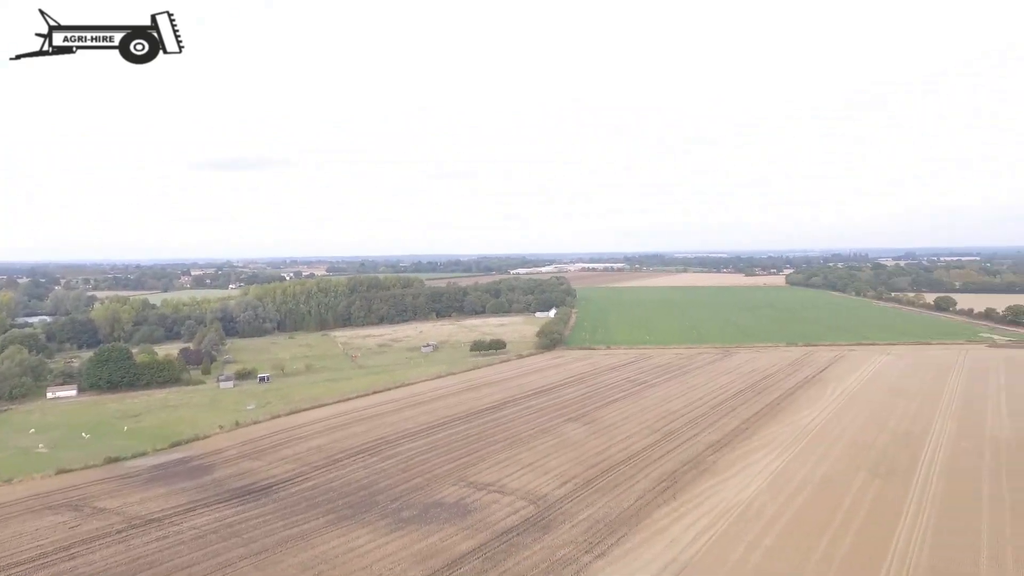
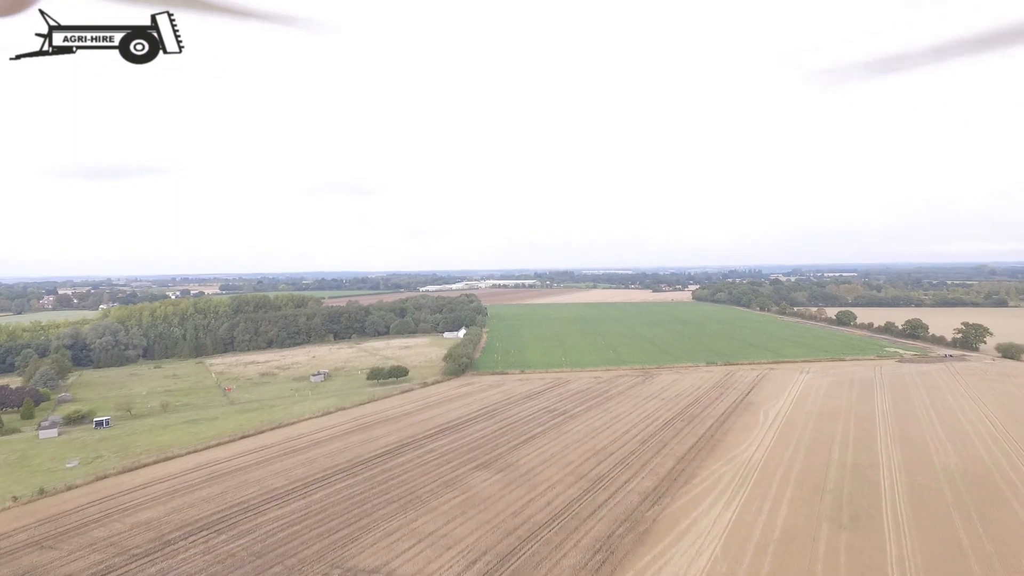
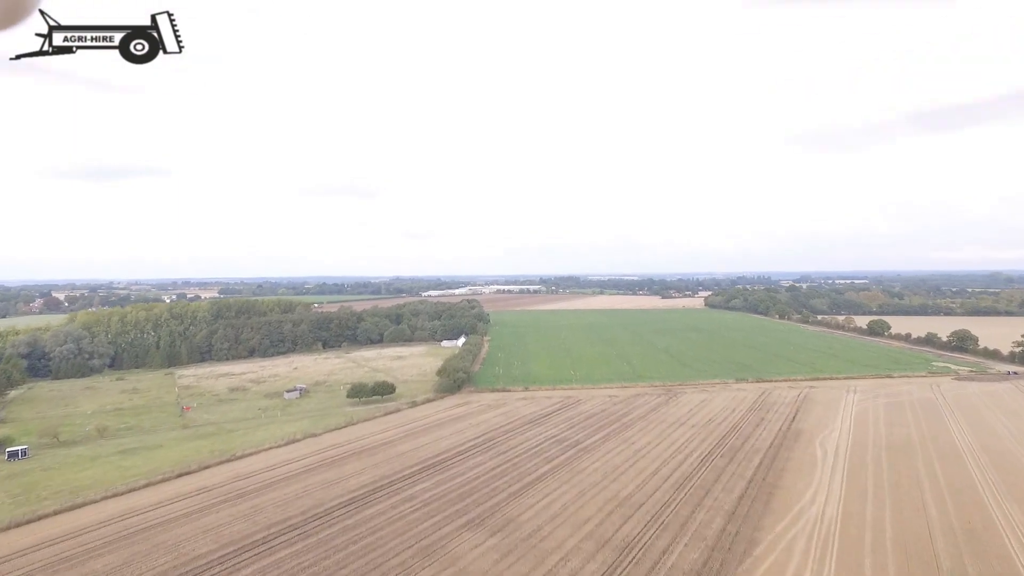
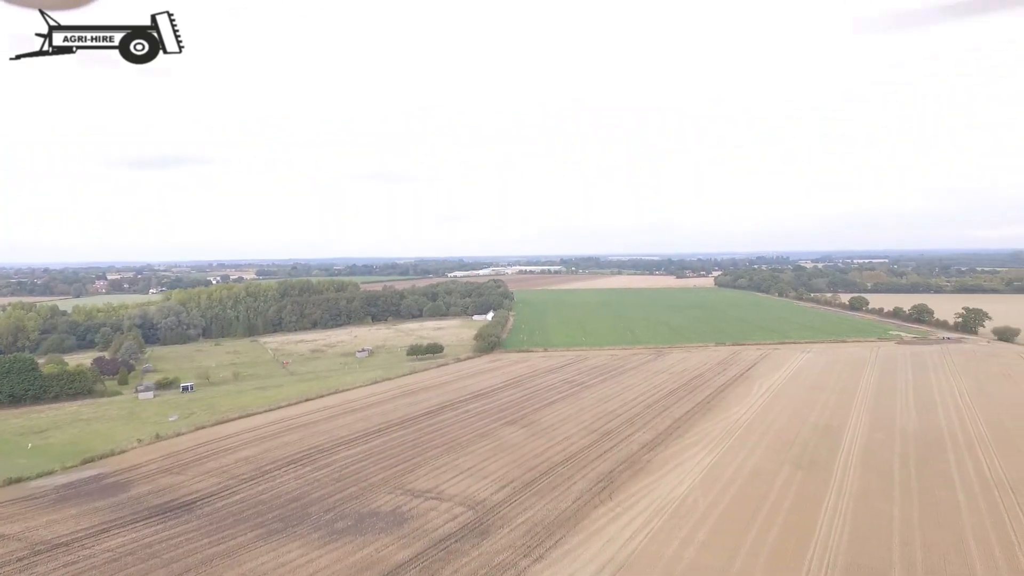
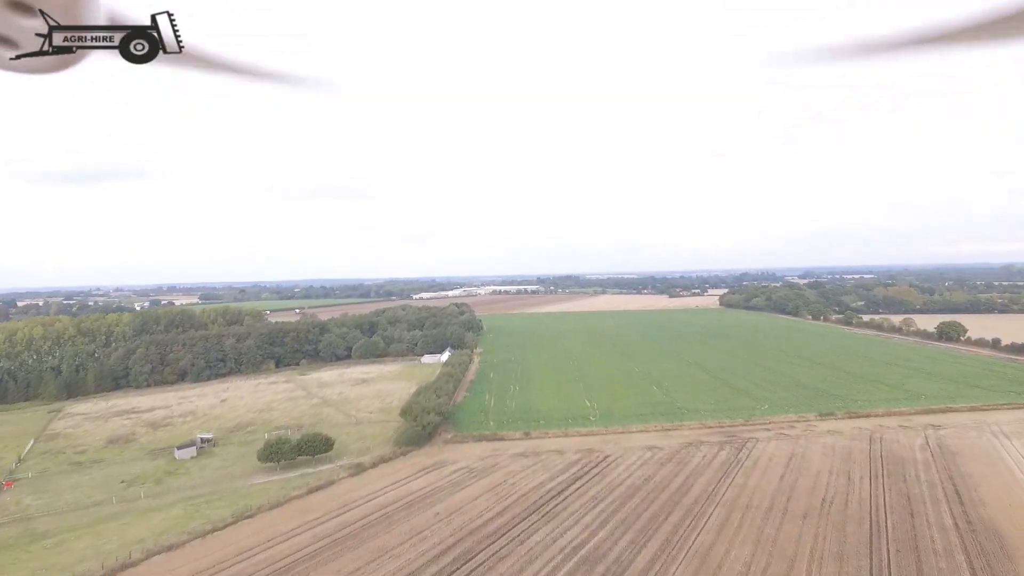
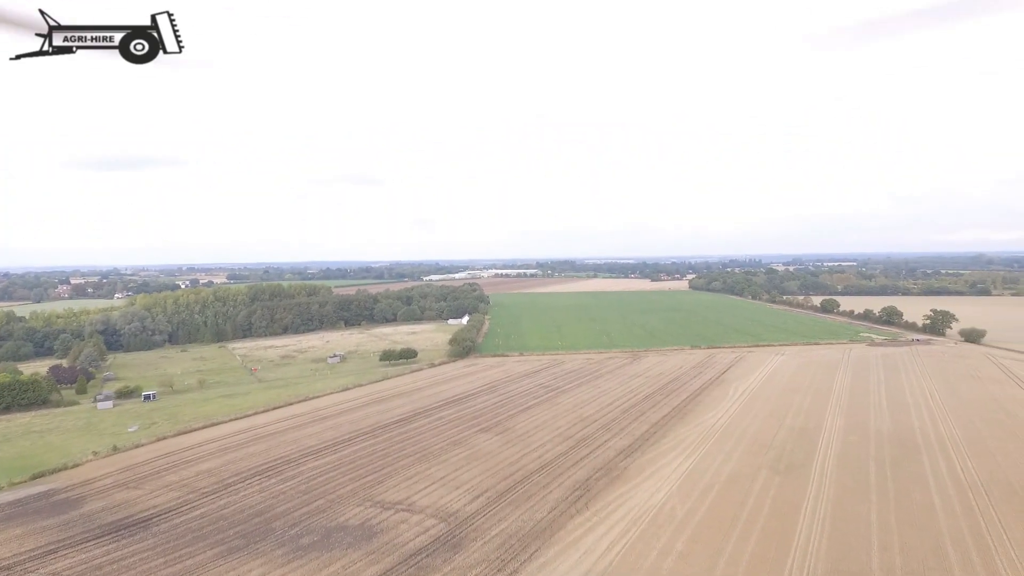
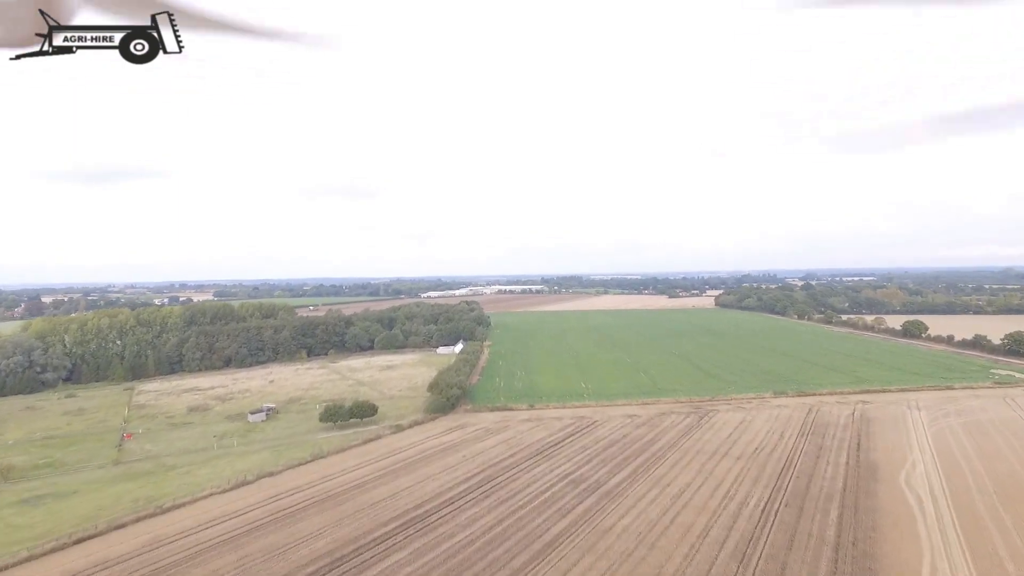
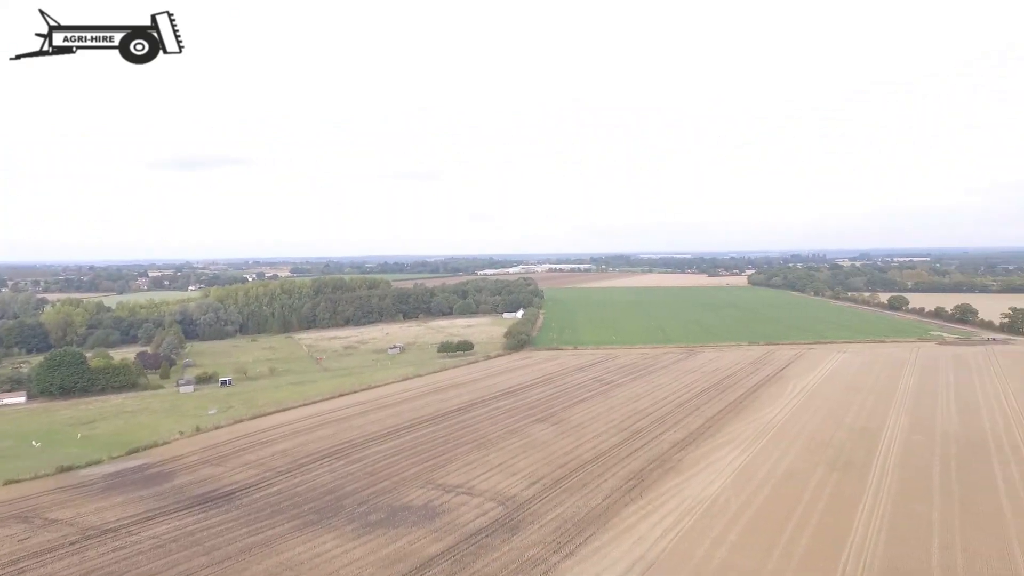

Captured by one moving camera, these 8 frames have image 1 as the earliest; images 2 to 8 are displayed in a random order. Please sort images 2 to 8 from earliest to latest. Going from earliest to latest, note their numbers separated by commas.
8, 4, 6, 2, 3, 7, 5
